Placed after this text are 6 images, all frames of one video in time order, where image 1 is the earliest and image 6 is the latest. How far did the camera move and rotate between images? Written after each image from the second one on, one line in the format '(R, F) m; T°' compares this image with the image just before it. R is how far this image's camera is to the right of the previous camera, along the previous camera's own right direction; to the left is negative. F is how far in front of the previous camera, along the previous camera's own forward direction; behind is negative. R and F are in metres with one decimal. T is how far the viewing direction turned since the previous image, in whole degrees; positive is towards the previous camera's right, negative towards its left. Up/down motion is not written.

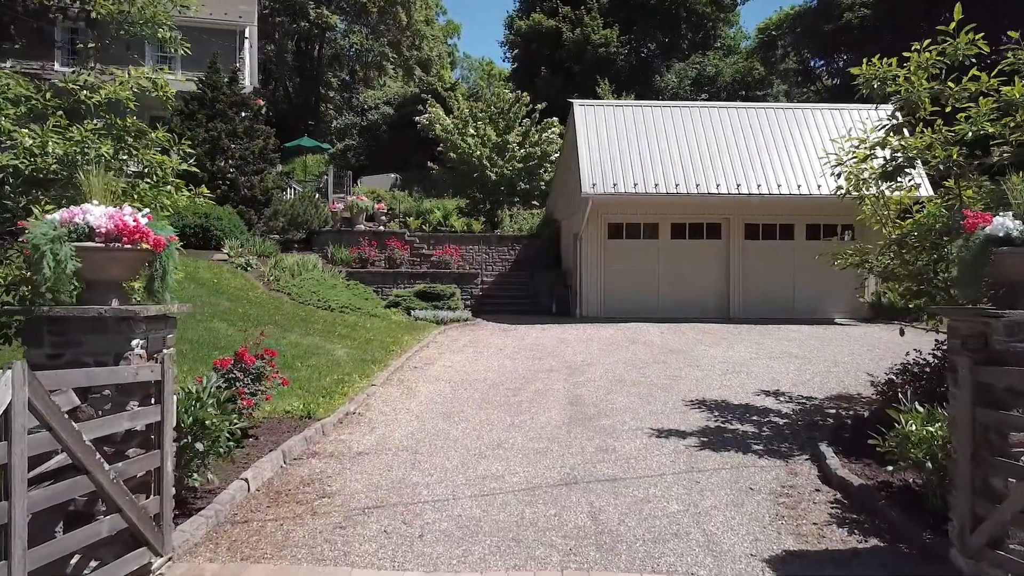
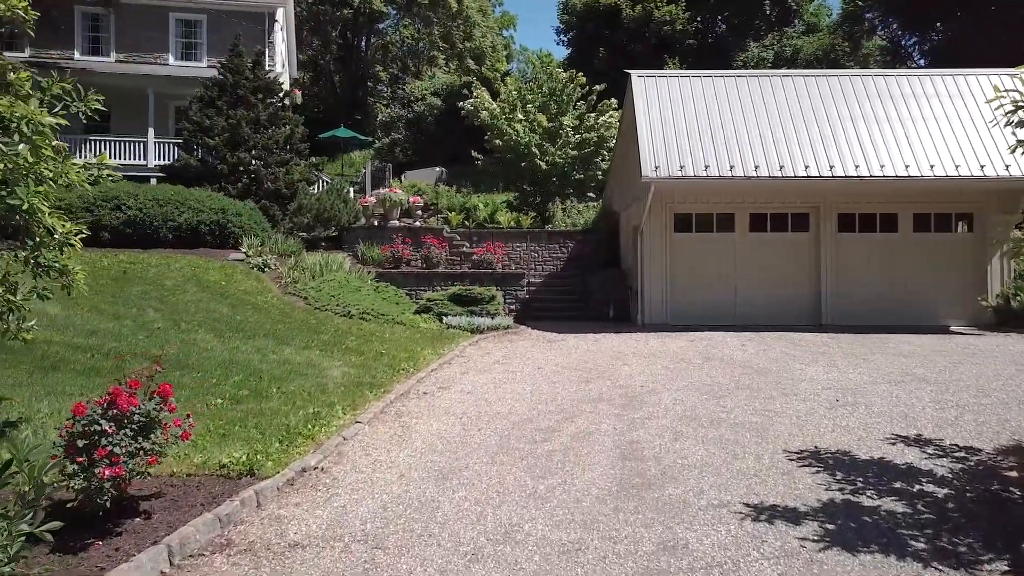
(+0.3, +2.3) m; -4°
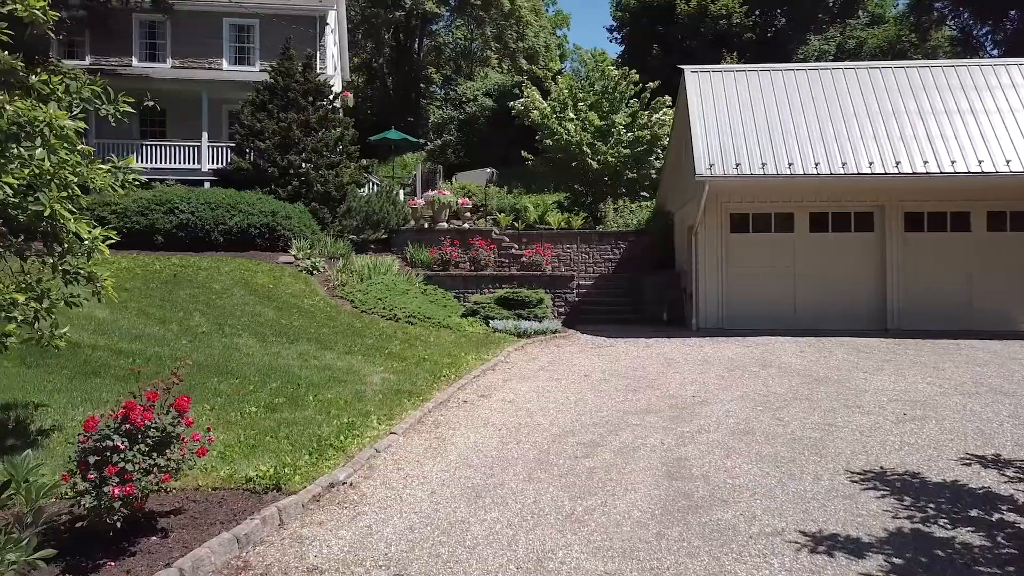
(+0.1, +0.3) m; -4°
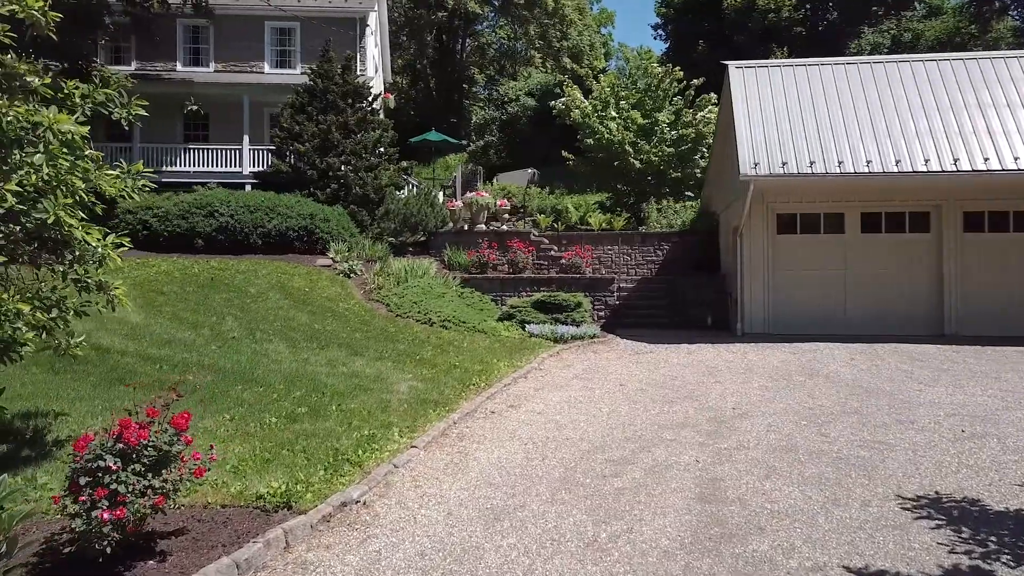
(+0.2, +0.3) m; -3°
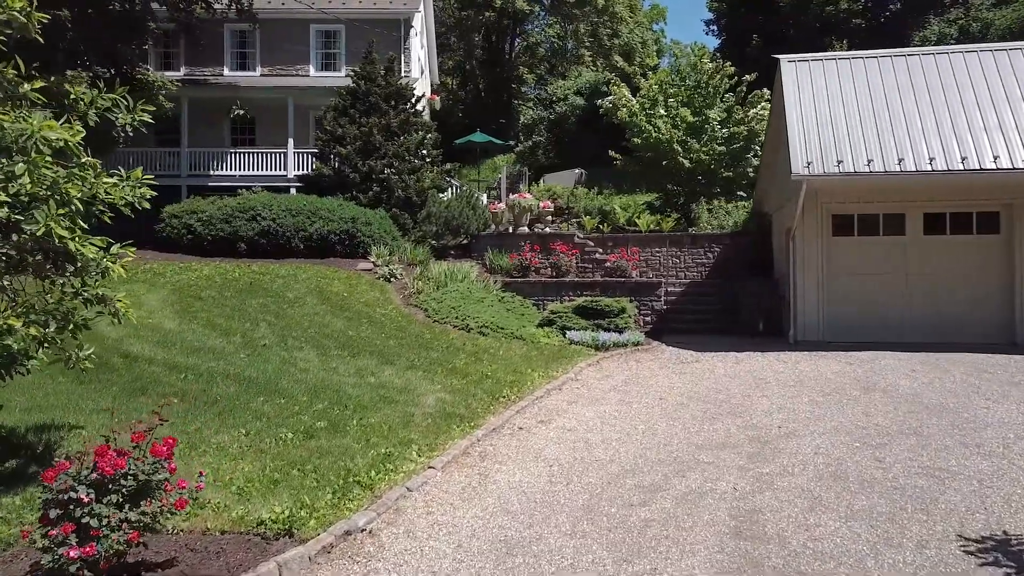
(+0.2, +0.4) m; -4°
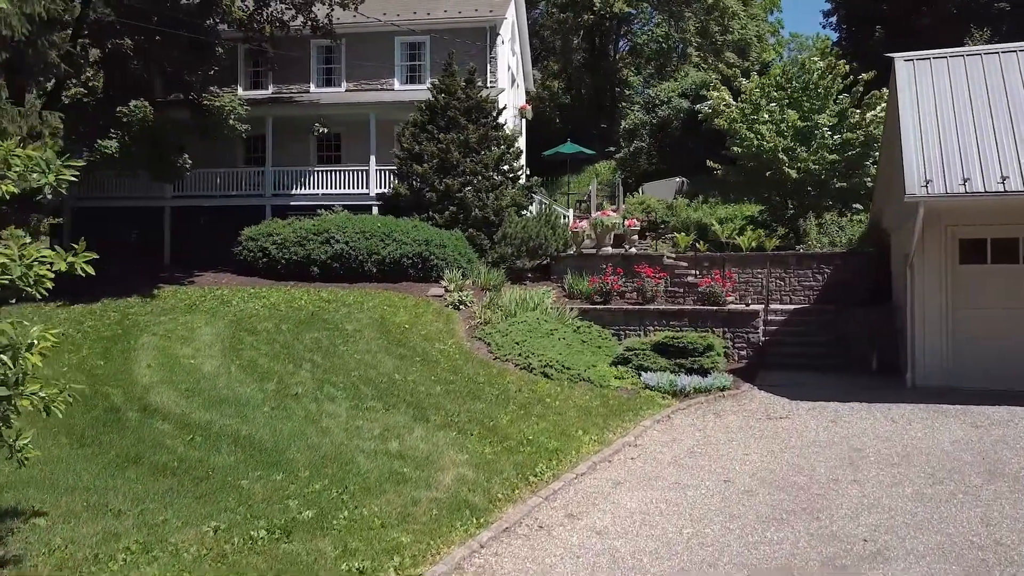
(+0.7, +1.2) m; -8°
